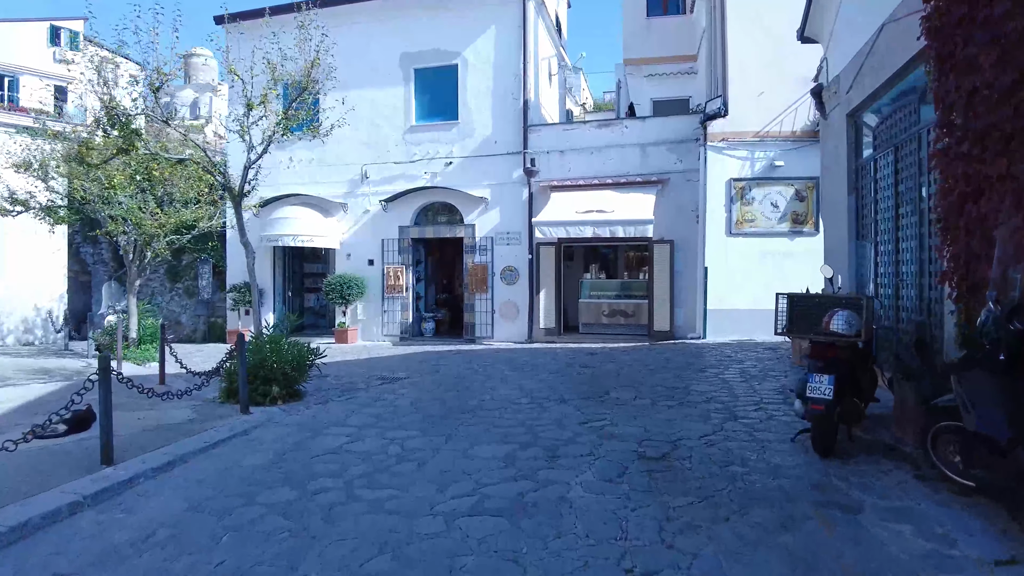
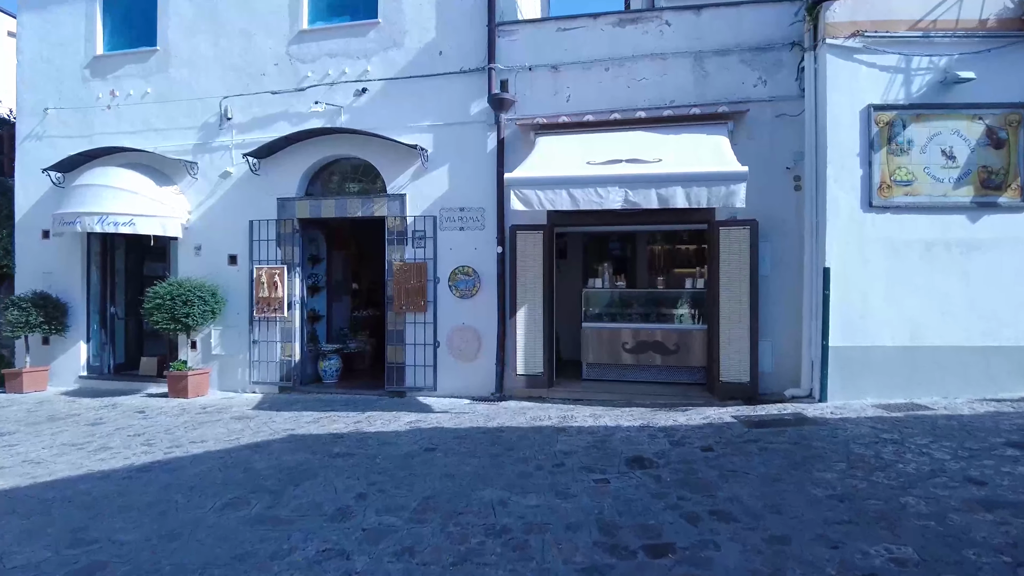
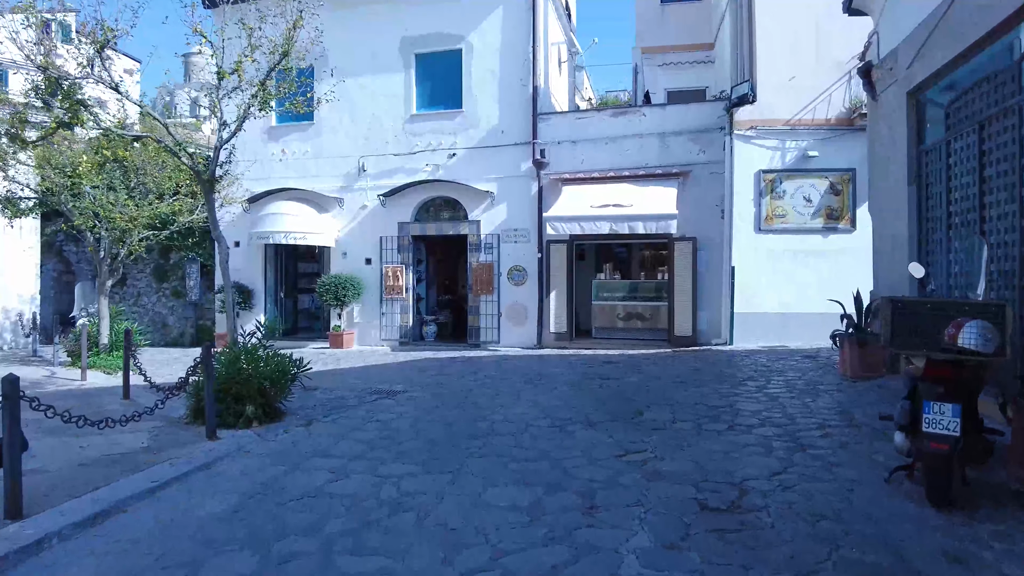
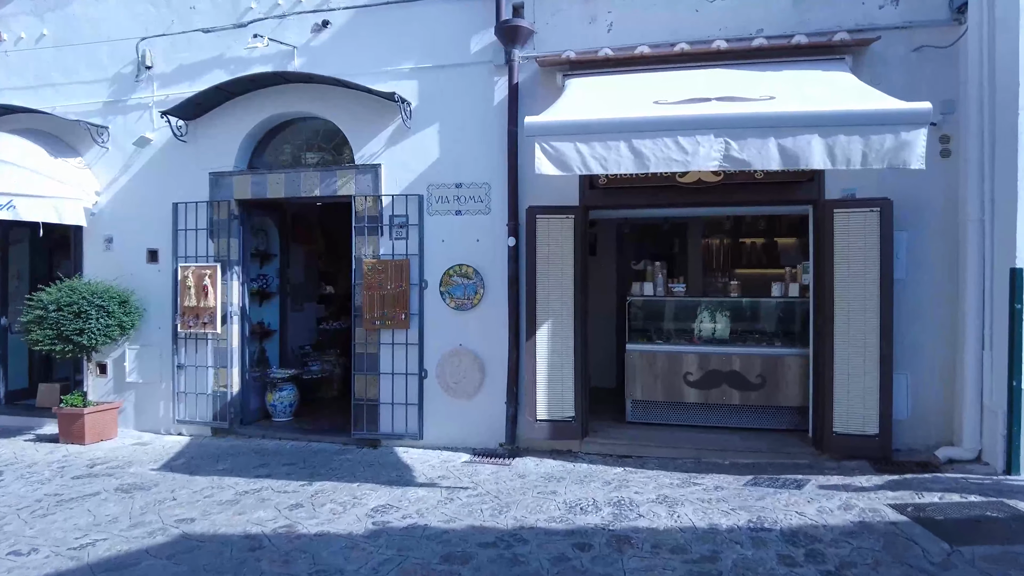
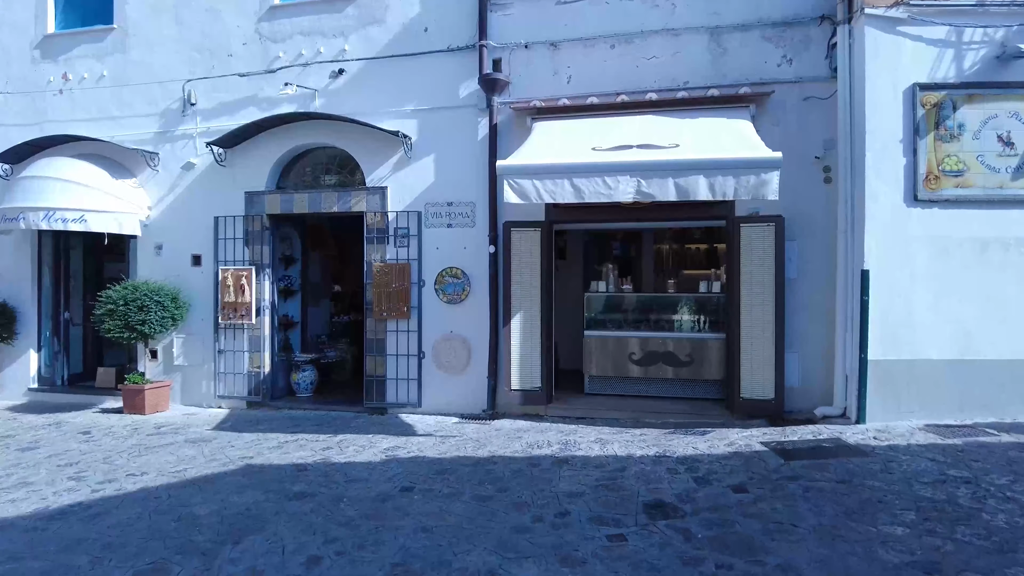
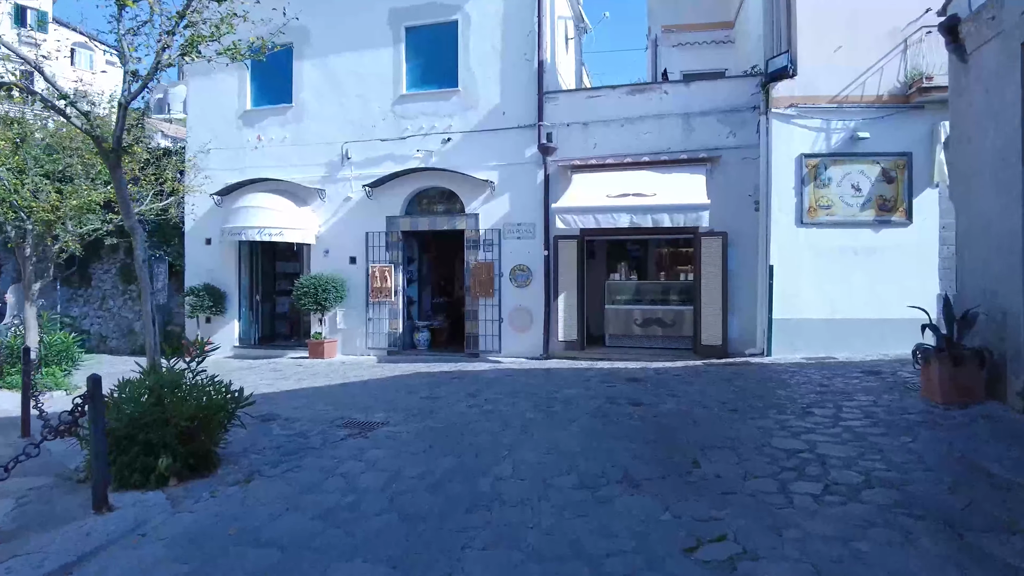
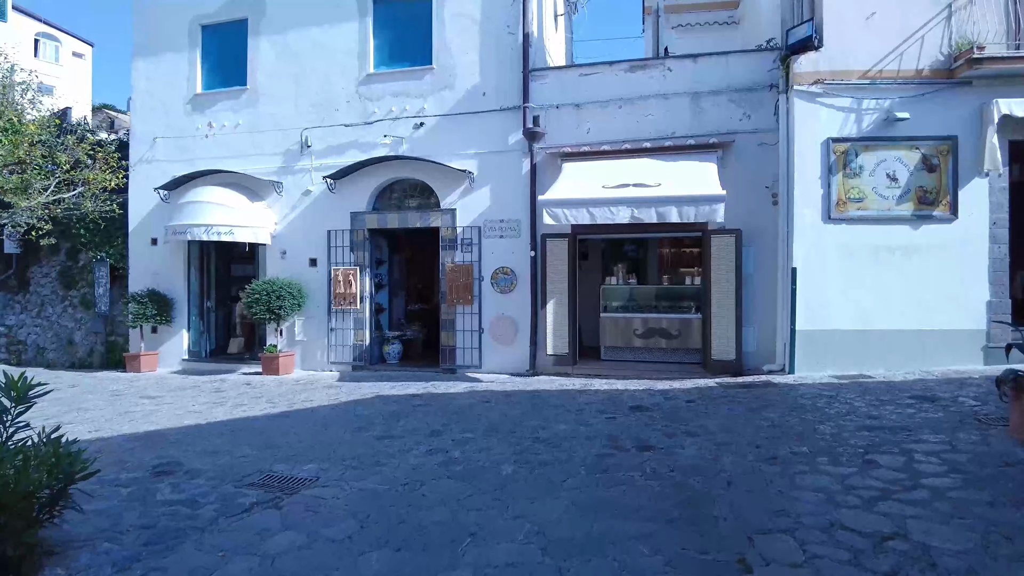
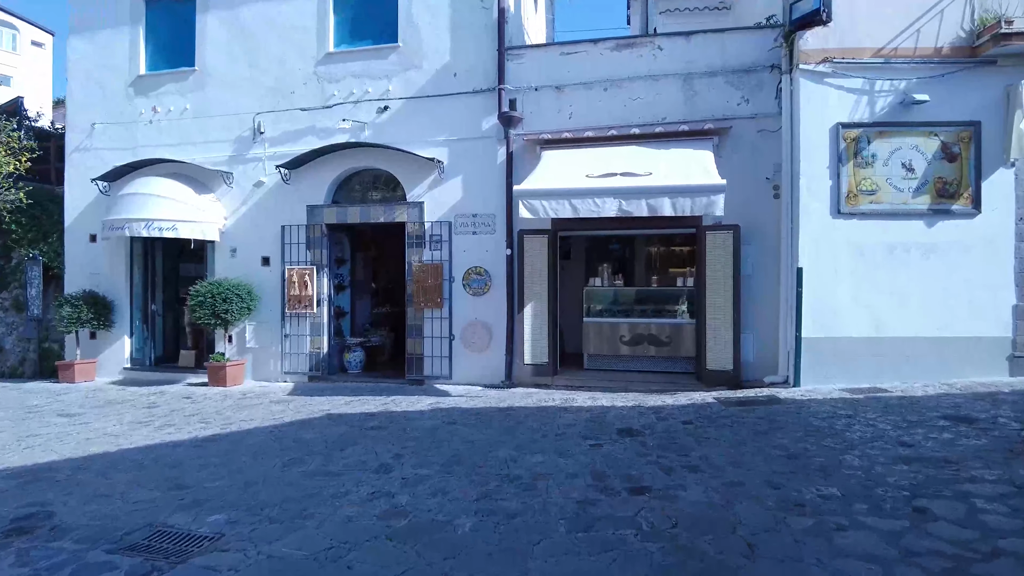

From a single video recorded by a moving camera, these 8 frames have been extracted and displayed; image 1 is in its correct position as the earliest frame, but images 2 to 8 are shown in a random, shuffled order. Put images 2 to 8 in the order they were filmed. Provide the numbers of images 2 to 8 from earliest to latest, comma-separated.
3, 6, 7, 8, 2, 5, 4
